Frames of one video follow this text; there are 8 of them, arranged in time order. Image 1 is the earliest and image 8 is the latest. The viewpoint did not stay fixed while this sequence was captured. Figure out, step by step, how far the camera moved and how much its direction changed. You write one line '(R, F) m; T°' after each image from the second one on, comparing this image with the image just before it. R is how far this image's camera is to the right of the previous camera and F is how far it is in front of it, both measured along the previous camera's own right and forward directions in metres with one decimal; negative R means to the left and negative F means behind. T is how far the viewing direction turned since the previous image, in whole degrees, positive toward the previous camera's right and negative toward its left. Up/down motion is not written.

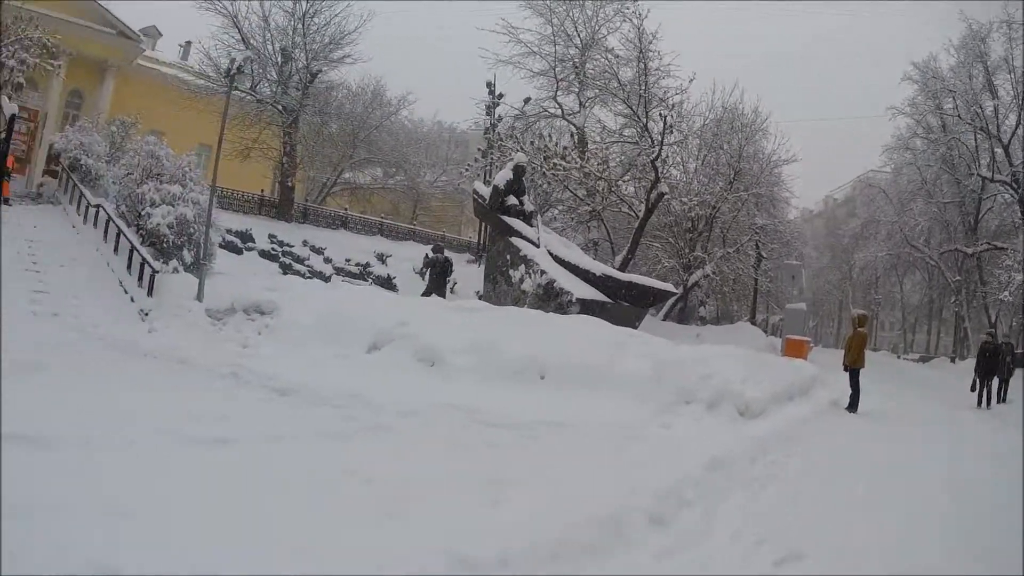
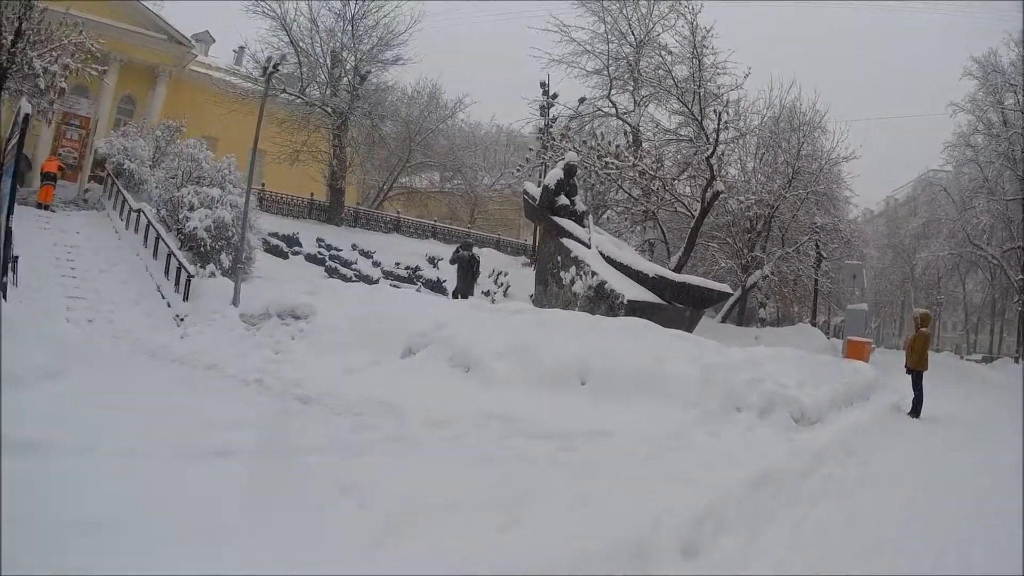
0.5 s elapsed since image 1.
(+0.2, +0.5) m; -5°
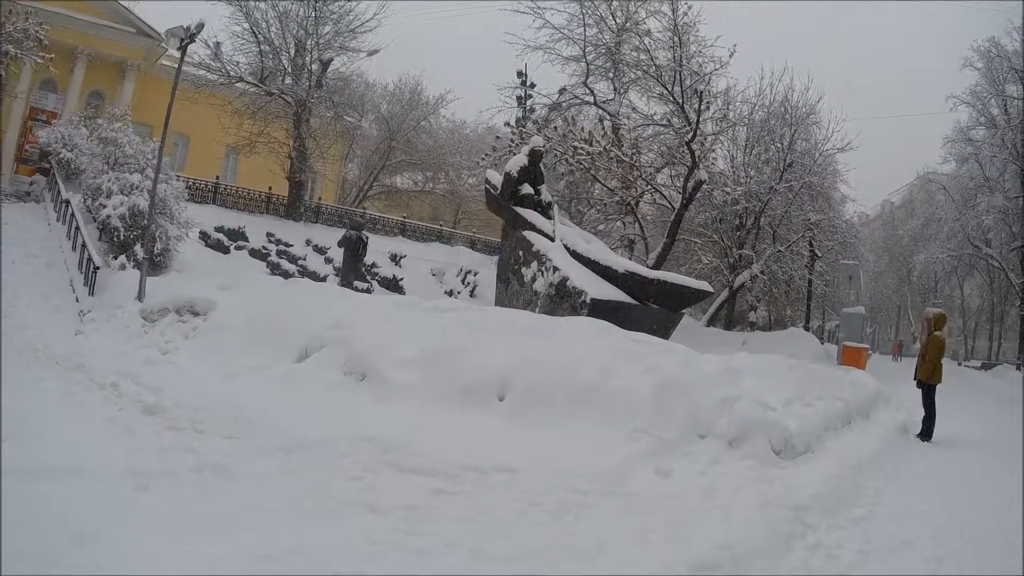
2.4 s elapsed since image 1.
(+0.6, +1.2) m; 0°
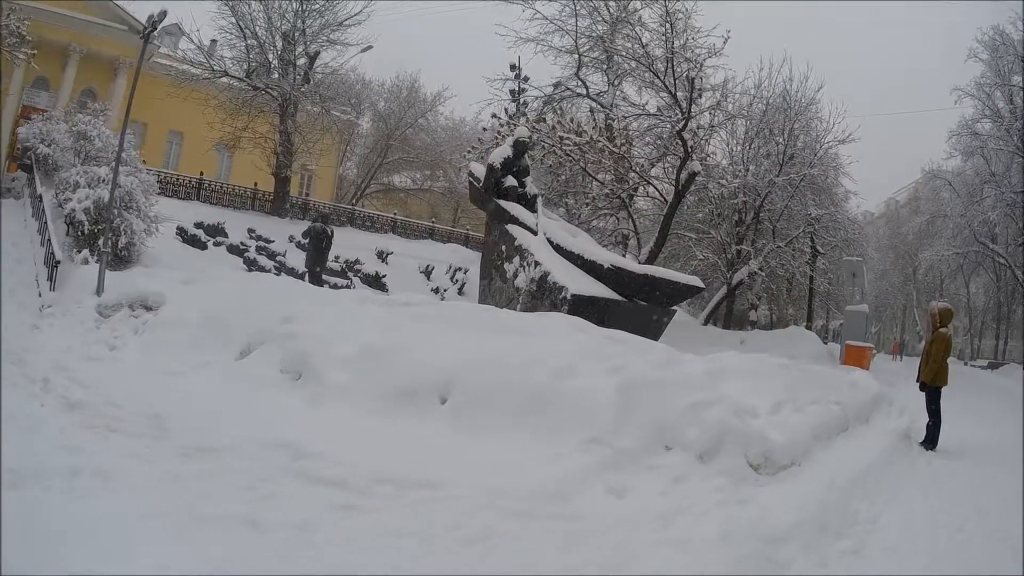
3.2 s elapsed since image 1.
(+0.3, +0.5) m; 0°
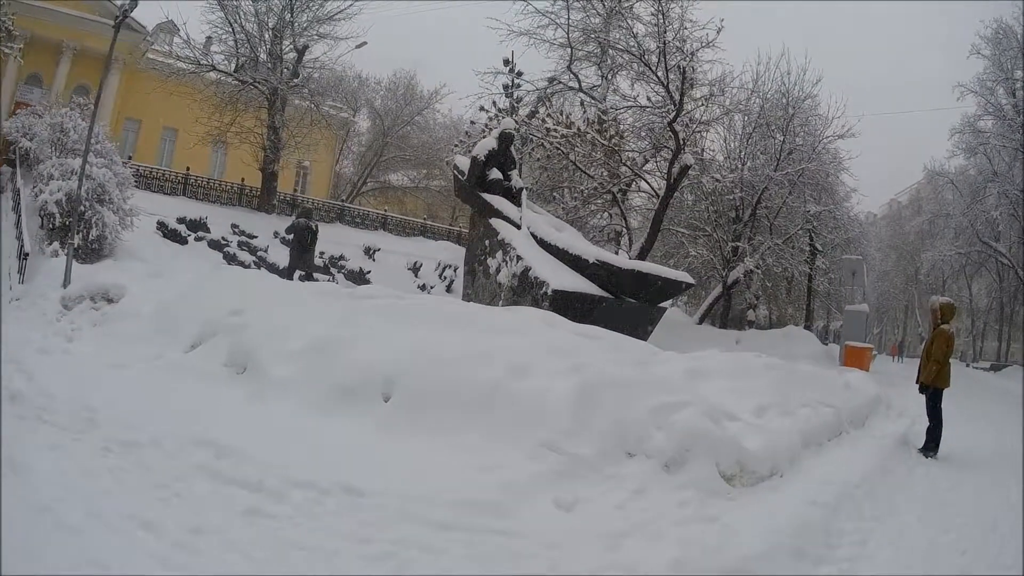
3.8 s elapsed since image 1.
(+0.2, +0.4) m; 0°
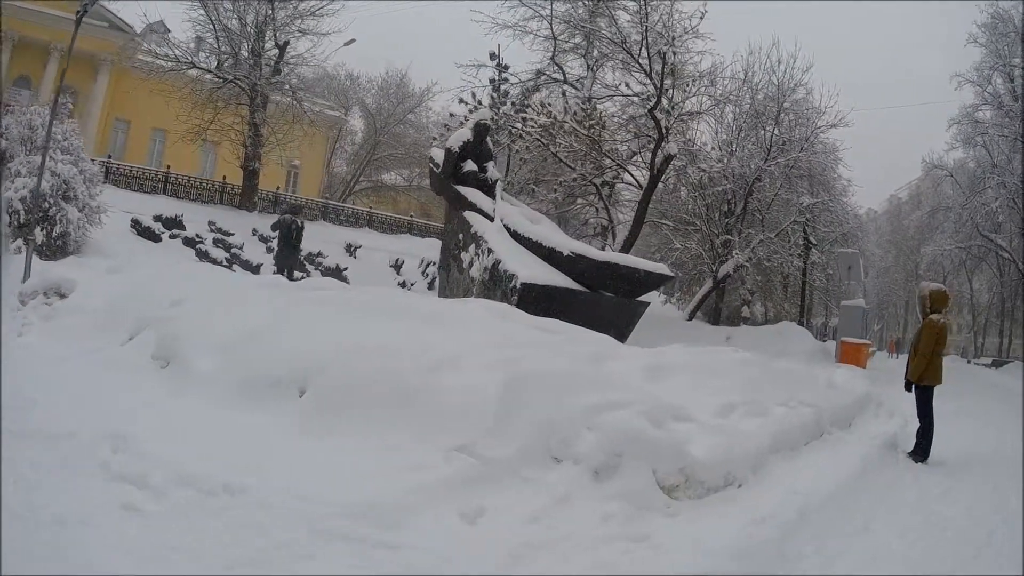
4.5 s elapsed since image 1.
(+0.3, +0.4) m; 0°
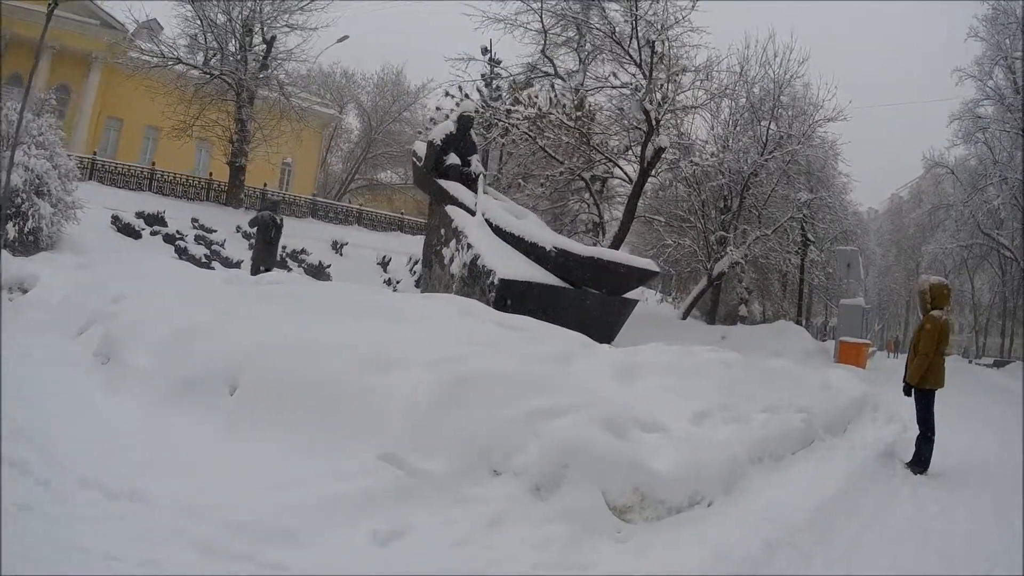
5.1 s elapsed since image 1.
(+0.2, +0.3) m; 0°
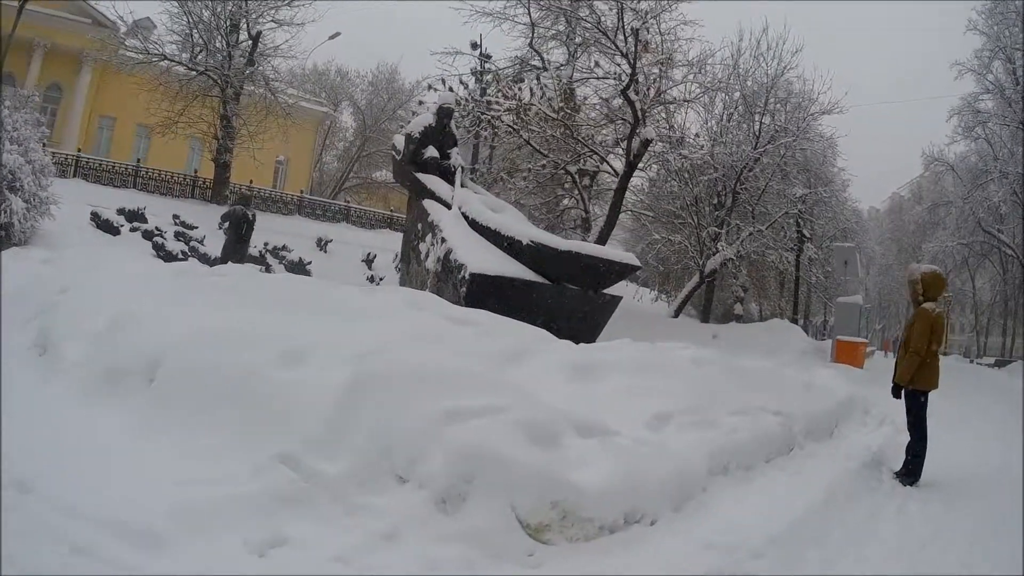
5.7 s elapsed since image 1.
(+0.3, +0.3) m; 0°
